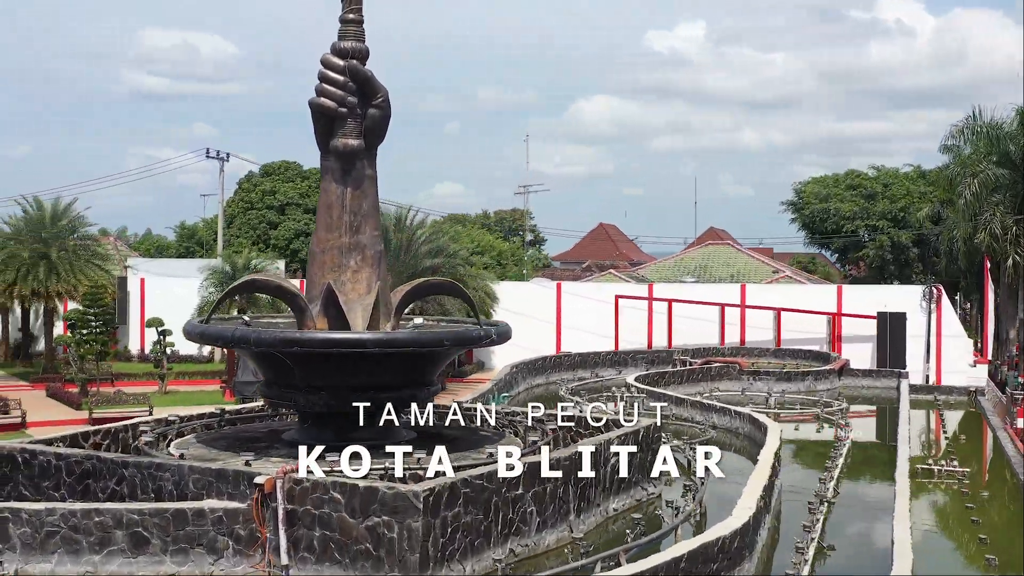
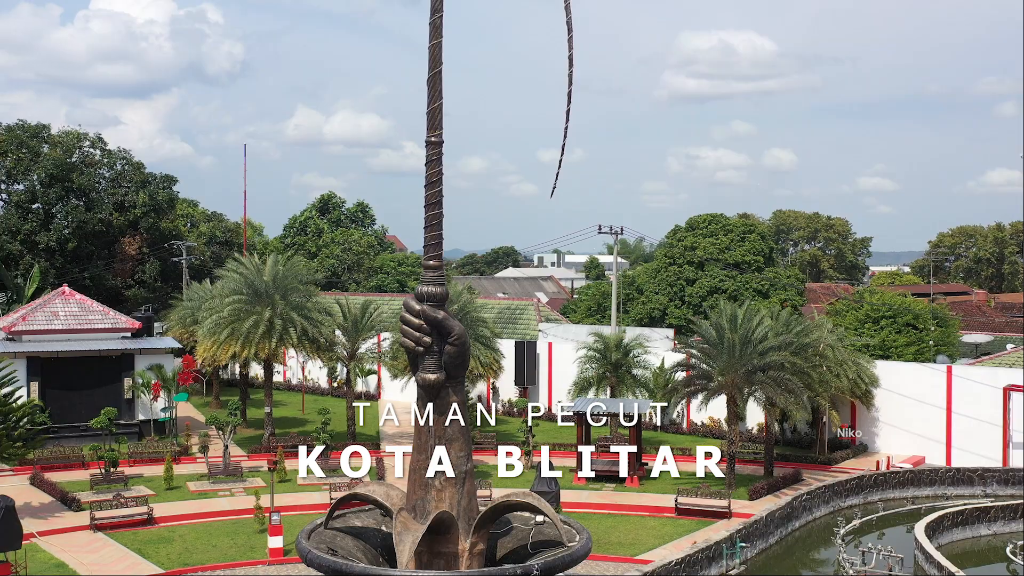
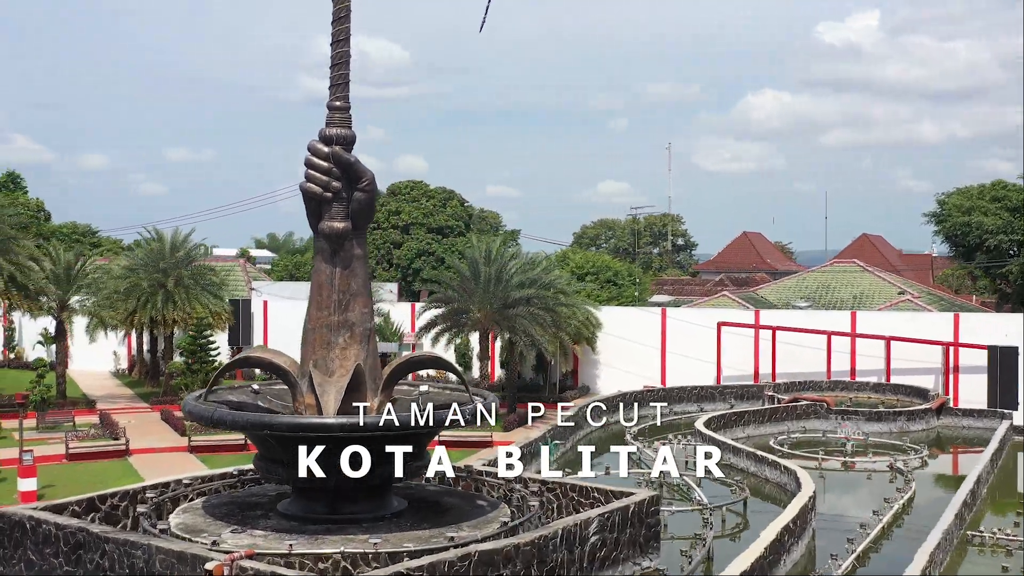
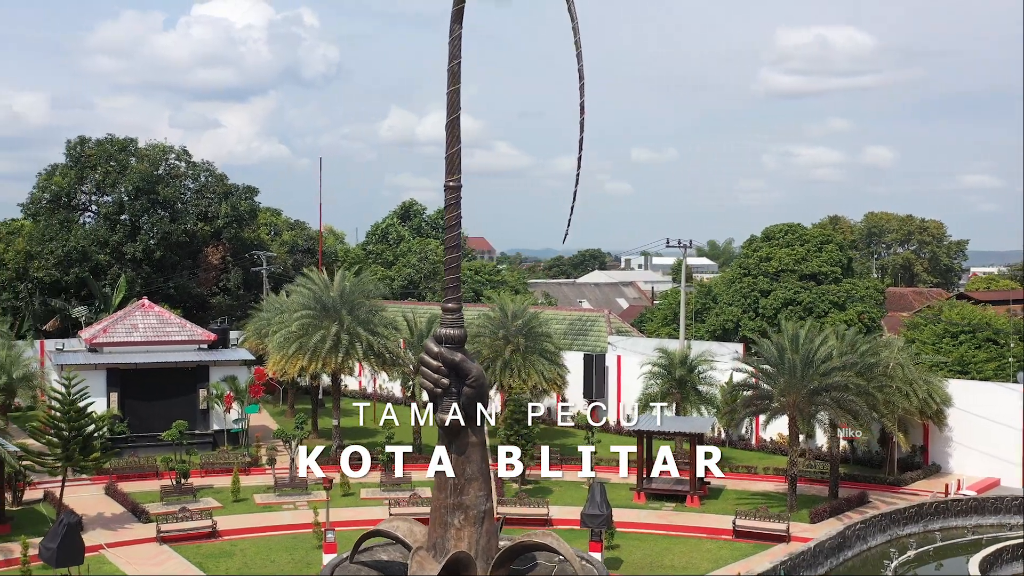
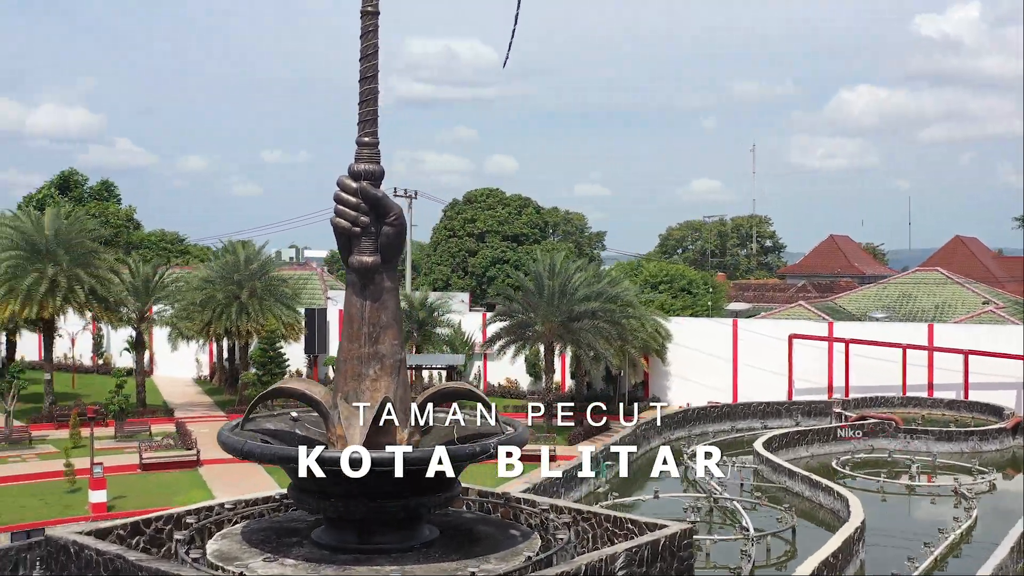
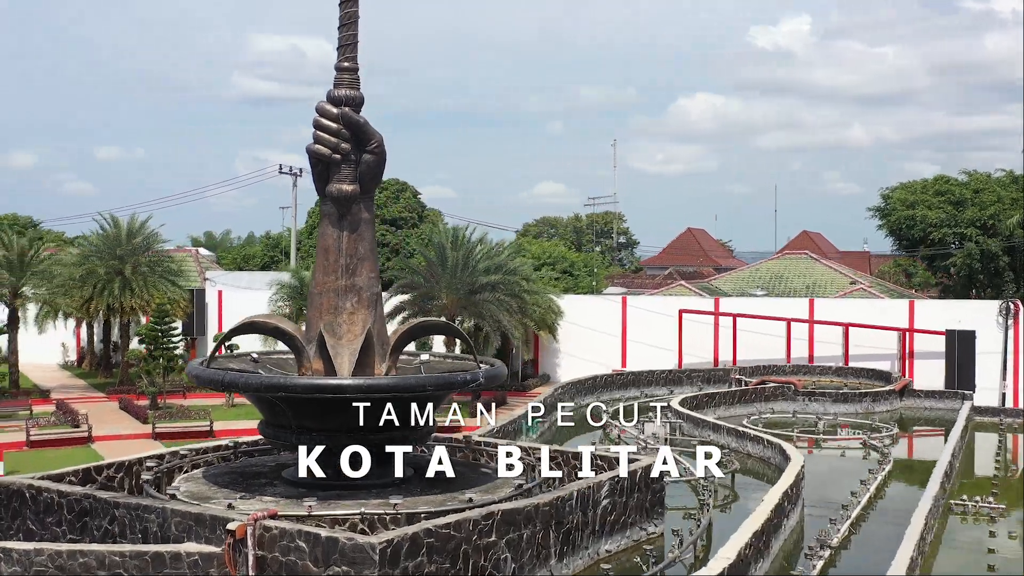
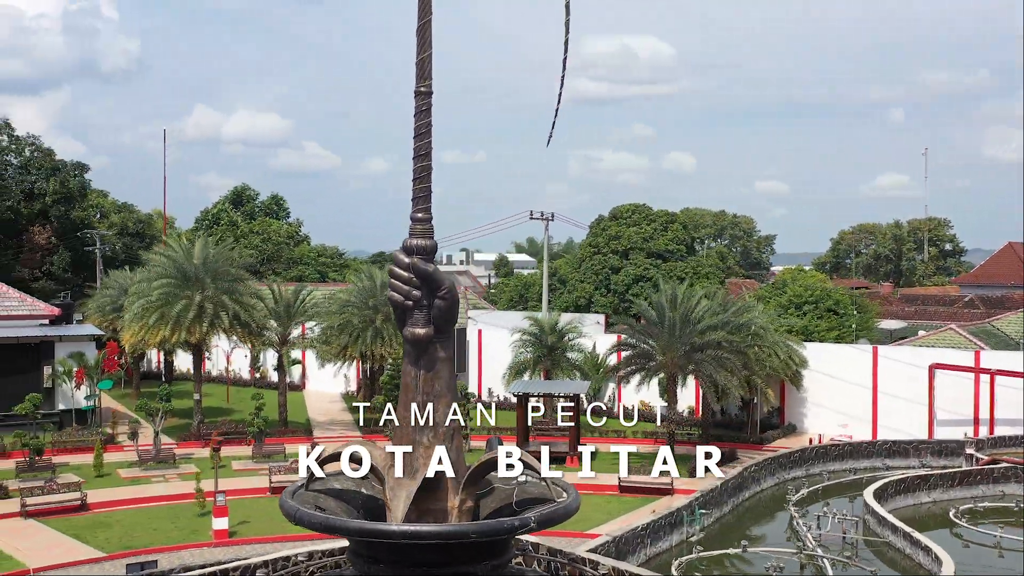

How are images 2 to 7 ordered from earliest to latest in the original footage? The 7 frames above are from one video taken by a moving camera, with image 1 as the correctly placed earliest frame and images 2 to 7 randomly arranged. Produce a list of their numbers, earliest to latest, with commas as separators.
6, 3, 5, 7, 2, 4
